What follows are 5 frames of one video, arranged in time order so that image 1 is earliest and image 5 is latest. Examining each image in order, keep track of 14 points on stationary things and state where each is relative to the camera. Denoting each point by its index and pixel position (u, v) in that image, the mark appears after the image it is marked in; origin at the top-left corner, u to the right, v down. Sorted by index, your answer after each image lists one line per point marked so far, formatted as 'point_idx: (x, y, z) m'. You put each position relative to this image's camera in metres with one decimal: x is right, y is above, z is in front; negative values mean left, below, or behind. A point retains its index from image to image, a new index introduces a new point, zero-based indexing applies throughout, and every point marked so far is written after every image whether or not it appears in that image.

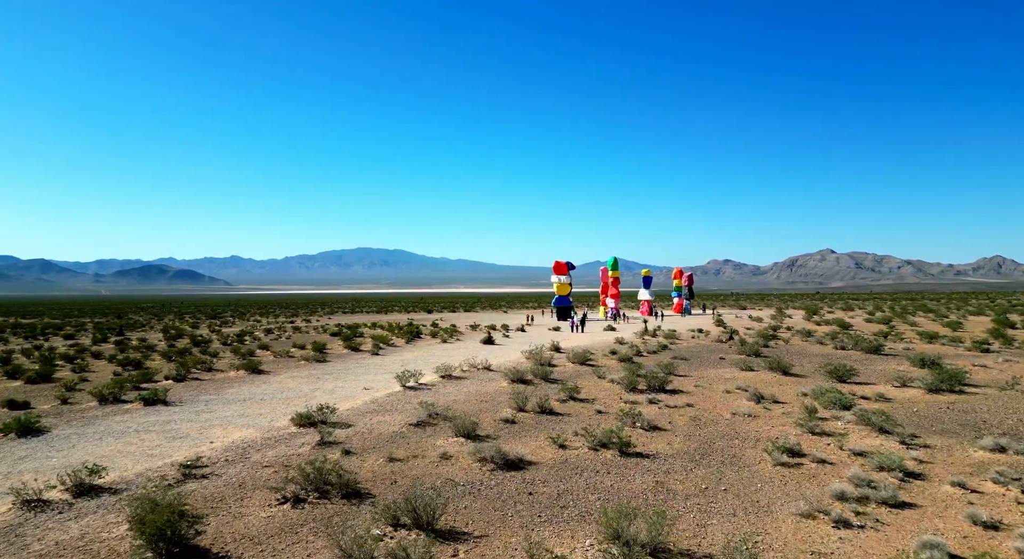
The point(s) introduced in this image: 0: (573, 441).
0: (+1.3, -3.5, +13.8) m
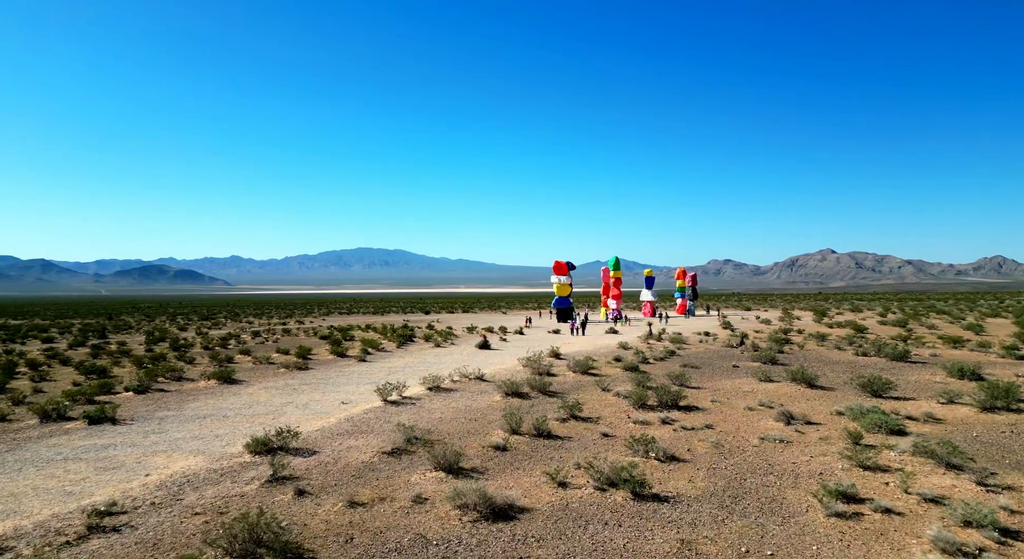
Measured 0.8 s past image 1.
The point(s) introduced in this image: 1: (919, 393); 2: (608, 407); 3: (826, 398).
0: (+1.2, -3.6, +11.4) m
1: (+11.8, -3.3, +18.3) m
2: (+2.7, -3.6, +17.9) m
3: (+9.2, -3.4, +18.3) m
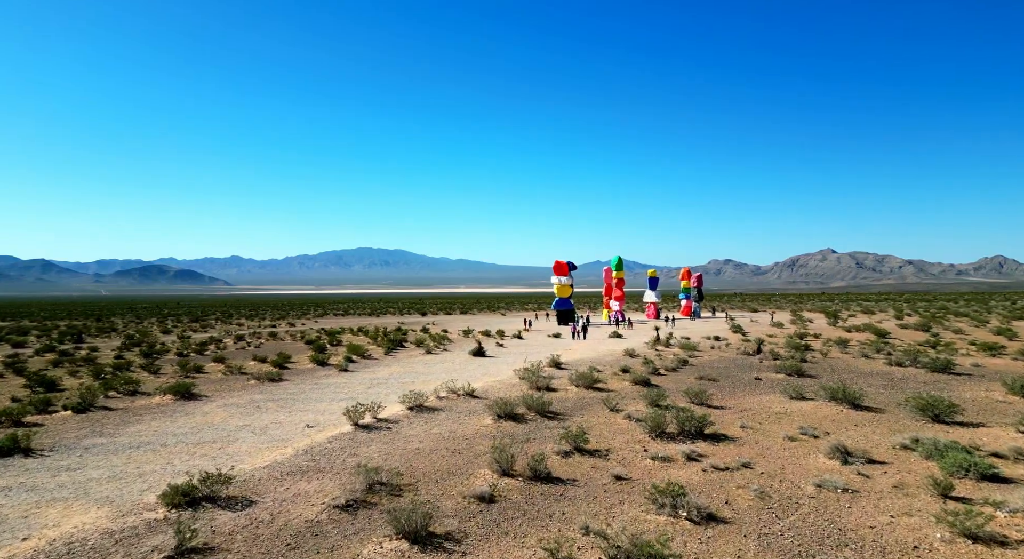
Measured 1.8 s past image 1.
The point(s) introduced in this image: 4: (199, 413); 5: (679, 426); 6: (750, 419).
0: (+1.0, -3.6, +8.5) m
1: (+11.6, -3.4, +15.4) m
2: (+2.6, -3.7, +15.0) m
3: (+9.0, -3.5, +15.4) m
4: (-9.9, -4.2, +20.0) m
5: (+3.9, -3.5, +14.9) m
6: (+6.2, -3.6, +16.4) m
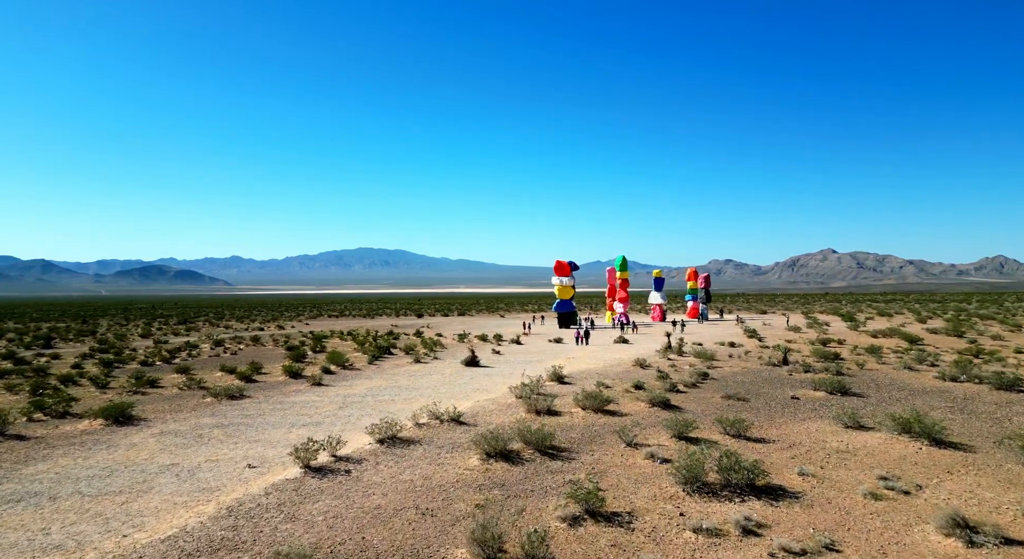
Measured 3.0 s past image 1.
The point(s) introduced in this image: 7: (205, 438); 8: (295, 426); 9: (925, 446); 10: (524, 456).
0: (+0.8, -3.7, +5.0) m
1: (+11.5, -3.4, +11.8) m
2: (+2.4, -3.8, +11.5) m
3: (+8.8, -3.6, +11.8) m
4: (-10.1, -4.3, +16.4) m
5: (+3.8, -3.5, +11.4) m
6: (+6.0, -3.7, +12.9) m
7: (-8.3, -4.3, +17.1) m
8: (-6.3, -4.2, +18.4) m
9: (+8.9, -3.6, +13.7) m
10: (+0.3, -3.9, +14.0) m
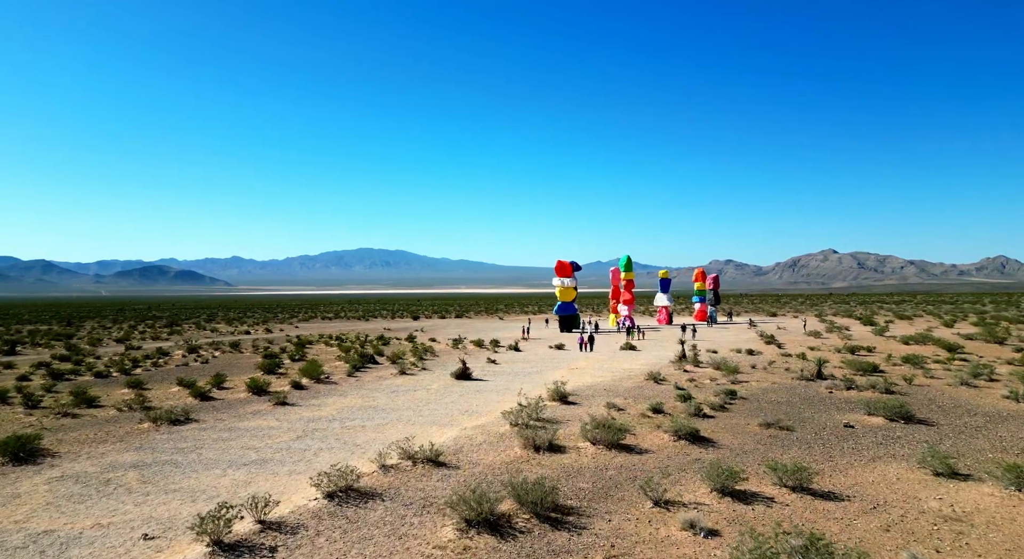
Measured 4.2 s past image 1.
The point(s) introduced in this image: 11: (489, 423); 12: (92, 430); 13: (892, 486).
0: (+0.6, -3.8, +1.3) m
1: (+11.3, -3.5, +8.2) m
2: (+2.2, -3.8, +7.8) m
3: (+8.6, -3.7, +8.2) m
4: (-10.3, -4.4, +12.8) m
5: (+3.6, -3.6, +7.7) m
6: (+5.9, -3.8, +9.2) m
7: (-8.5, -4.3, +13.4) m
8: (-6.5, -4.3, +14.8) m
9: (+8.8, -3.6, +10.1) m
10: (+0.1, -4.0, +10.3) m
11: (-0.6, -4.0, +17.8) m
12: (-12.6, -4.5, +19.0) m
13: (+7.1, -3.8, +11.9) m
